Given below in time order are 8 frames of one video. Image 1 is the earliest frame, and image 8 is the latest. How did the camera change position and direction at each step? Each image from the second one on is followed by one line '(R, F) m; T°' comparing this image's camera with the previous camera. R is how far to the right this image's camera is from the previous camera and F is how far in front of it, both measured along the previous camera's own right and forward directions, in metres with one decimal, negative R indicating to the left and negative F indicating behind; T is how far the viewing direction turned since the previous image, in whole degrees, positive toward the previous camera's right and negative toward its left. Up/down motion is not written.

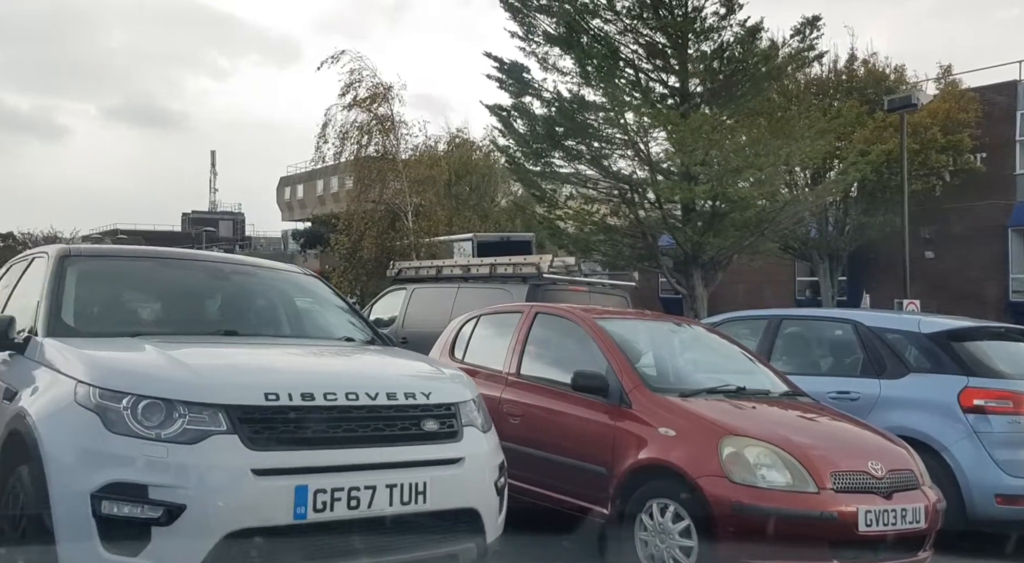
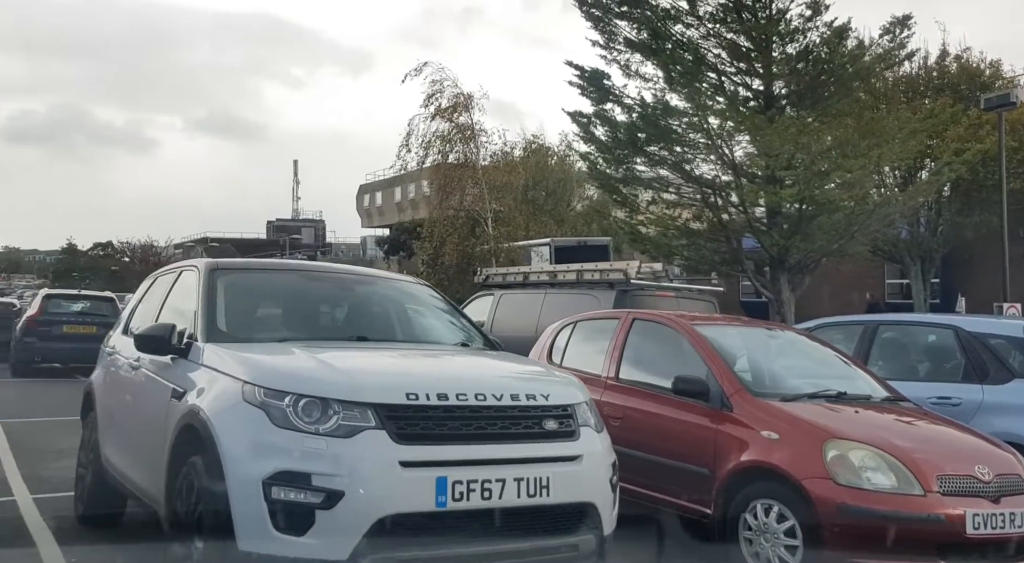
(-0.2, -0.3) m; -5°
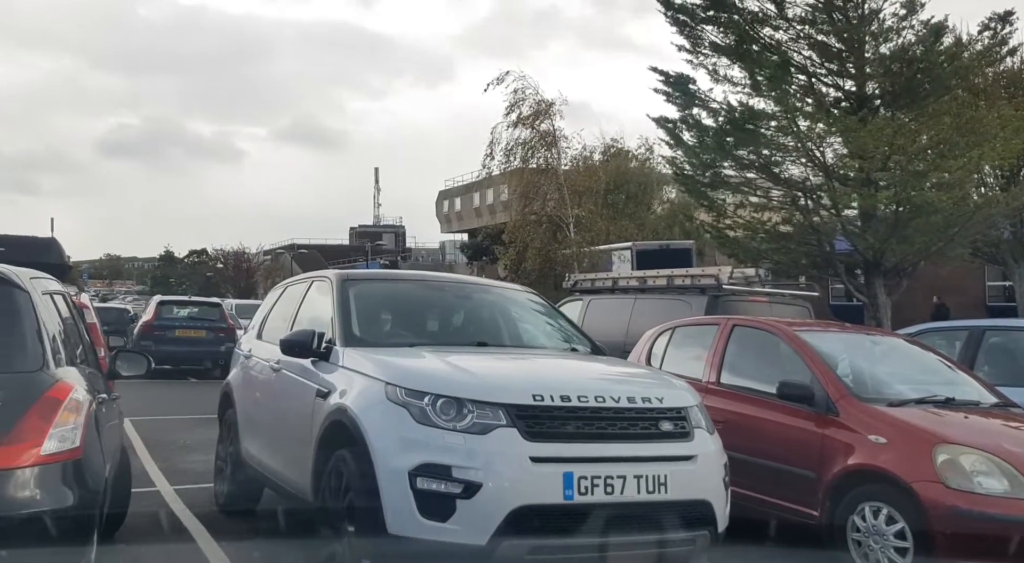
(-0.2, -0.3) m; -5°
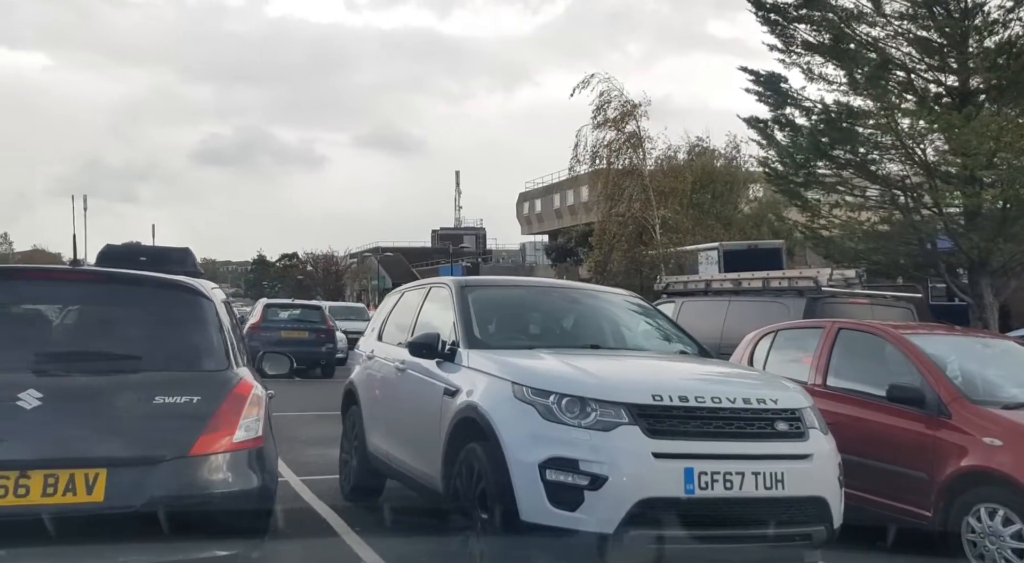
(-0.2, -0.3) m; -5°
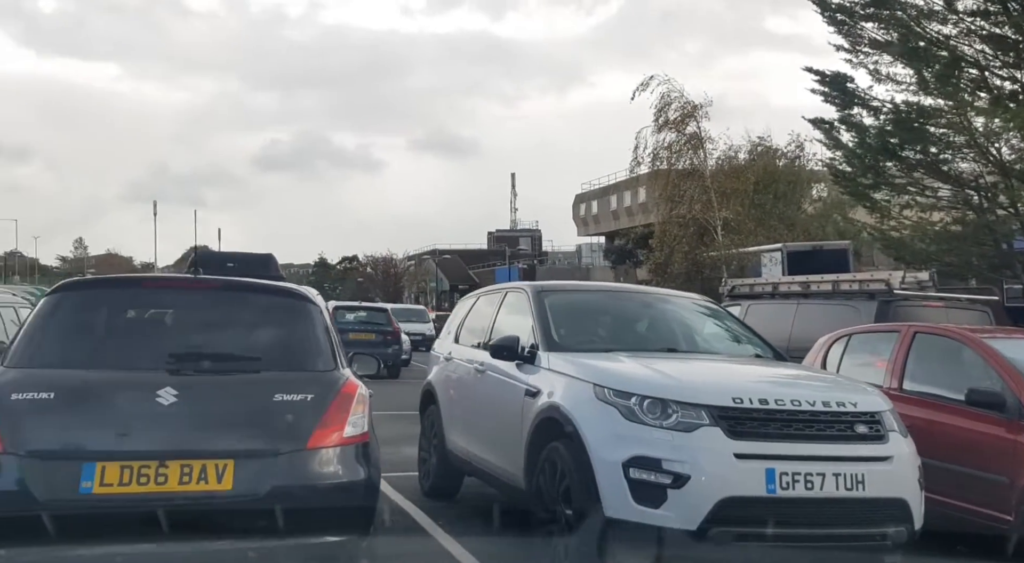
(-0.1, -0.2) m; -4°
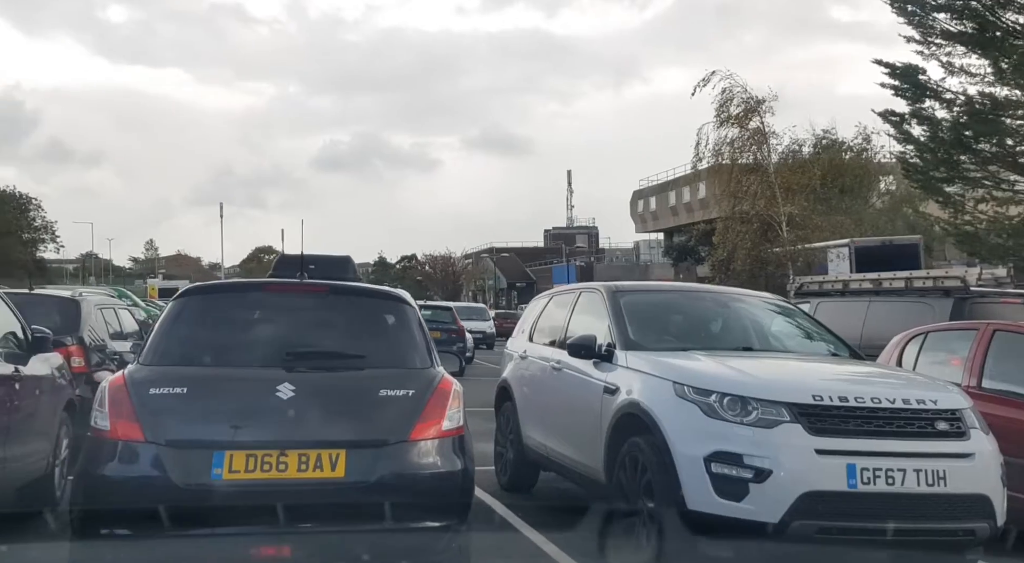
(-0.1, -0.2) m; -4°
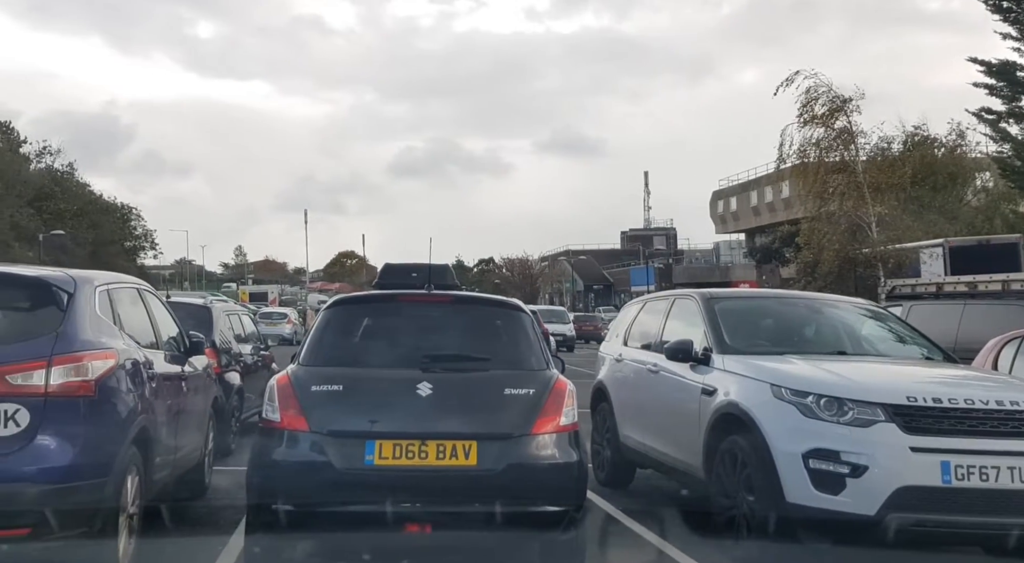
(-0.1, -0.4) m; -5°
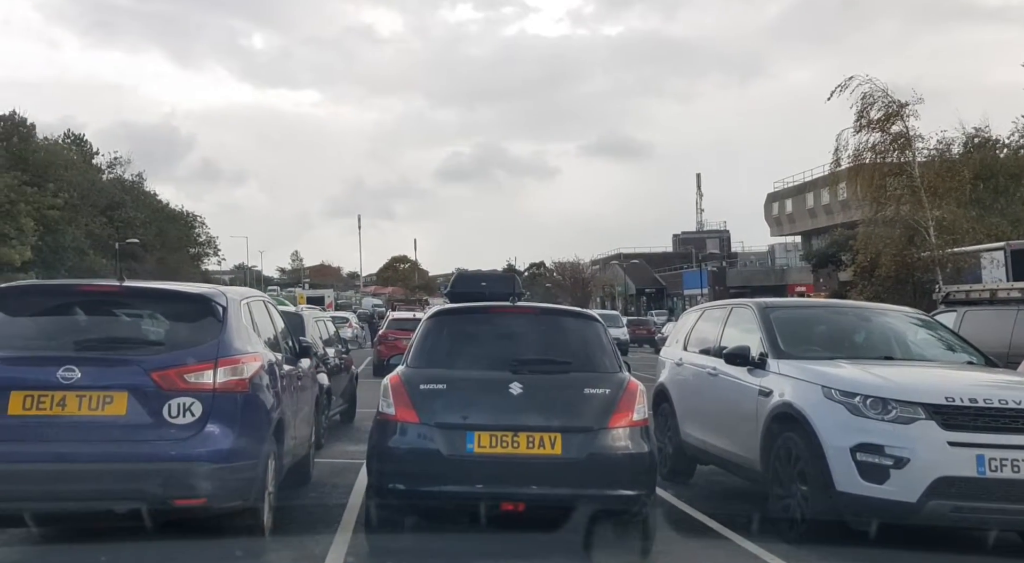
(-0.1, -0.7) m; -3°
